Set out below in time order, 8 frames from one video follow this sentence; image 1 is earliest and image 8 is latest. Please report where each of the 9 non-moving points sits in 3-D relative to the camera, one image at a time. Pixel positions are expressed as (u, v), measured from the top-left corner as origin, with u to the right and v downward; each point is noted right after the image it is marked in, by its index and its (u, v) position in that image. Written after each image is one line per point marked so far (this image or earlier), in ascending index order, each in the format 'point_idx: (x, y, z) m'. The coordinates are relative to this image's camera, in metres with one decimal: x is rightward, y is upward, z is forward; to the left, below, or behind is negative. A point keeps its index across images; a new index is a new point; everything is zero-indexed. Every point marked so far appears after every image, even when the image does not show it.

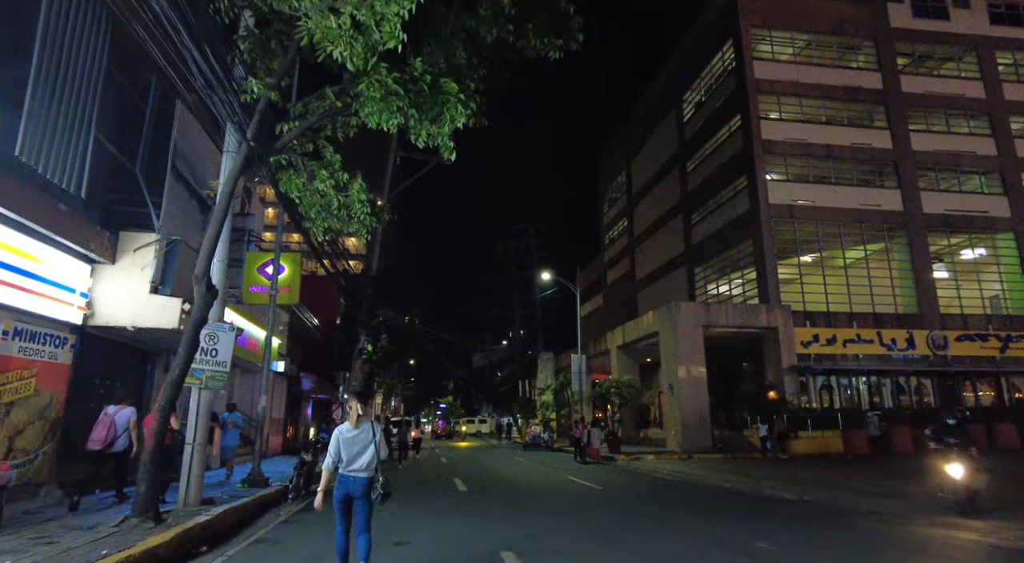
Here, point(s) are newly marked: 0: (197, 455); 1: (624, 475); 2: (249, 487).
0: (-4.5, -2.5, +8.7) m
1: (+3.7, -6.3, +19.8) m
2: (-5.2, -4.1, +11.9) m
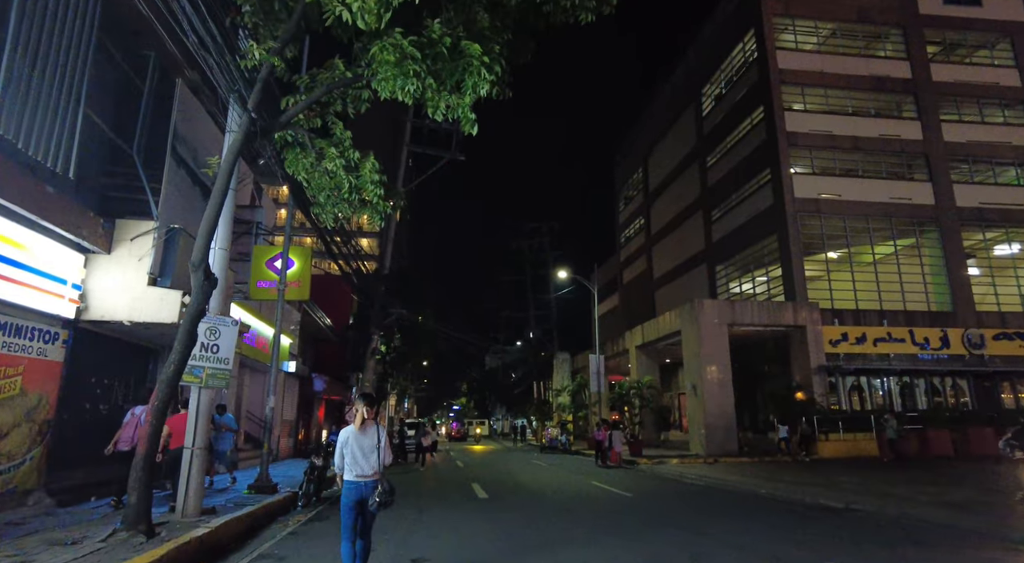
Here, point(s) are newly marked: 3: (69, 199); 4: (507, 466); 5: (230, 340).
0: (-4.1, -2.4, +8.0) m
1: (+4.3, -6.2, +18.9) m
2: (-4.7, -3.9, +11.2) m
3: (-6.0, +1.1, +8.3) m
4: (-0.1, -5.7, +18.8) m
5: (-3.9, -0.8, +8.4) m
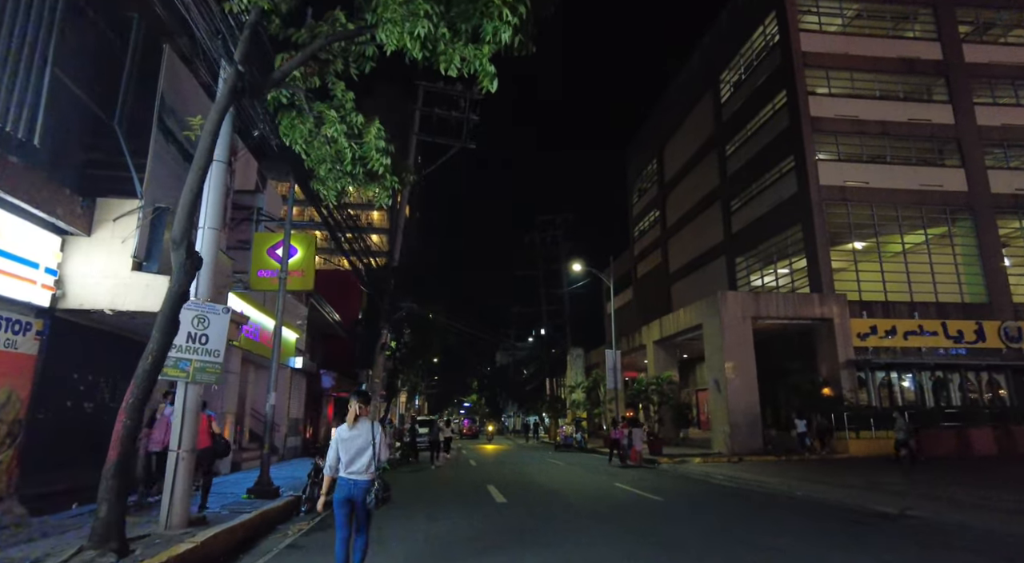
0: (-3.8, -2.2, +7.1) m
1: (+4.8, -5.9, +18.0) m
2: (-4.4, -3.7, +10.3) m
3: (-5.7, +1.3, +7.4) m
4: (+0.4, -5.5, +17.8) m
5: (-3.6, -0.6, +7.5) m
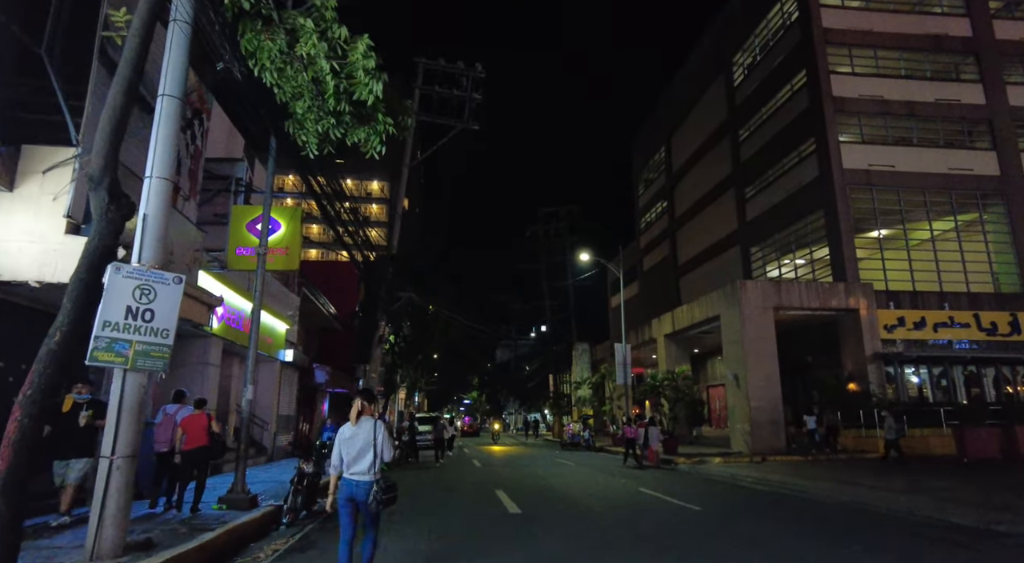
0: (-3.6, -1.8, +5.6) m
1: (+5.0, -5.5, +16.4) m
2: (-4.1, -3.3, +8.8) m
3: (-5.5, +1.7, +5.8) m
4: (+0.6, -5.0, +16.3) m
5: (-3.4, -0.2, +6.0) m
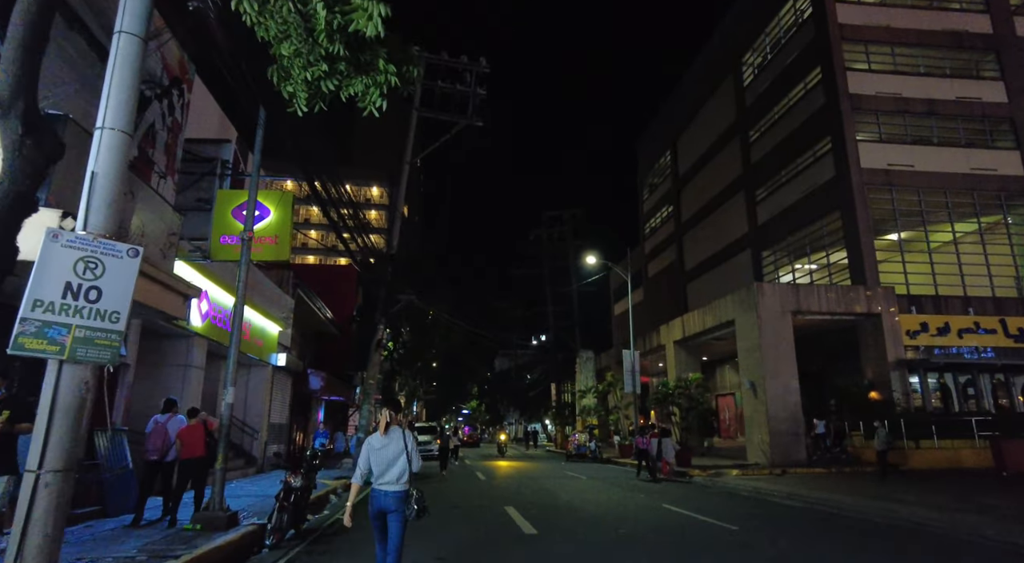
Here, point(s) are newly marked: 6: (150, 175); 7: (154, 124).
0: (-3.3, -1.6, +4.5) m
1: (+5.2, -5.4, +15.3) m
2: (-3.9, -3.1, +7.6) m
3: (-5.2, +1.9, +4.8) m
4: (+0.8, -5.0, +15.1) m
5: (-3.1, 0.0, +4.9) m
6: (-5.0, +1.4, +8.4) m
7: (-4.9, +2.1, +8.3) m
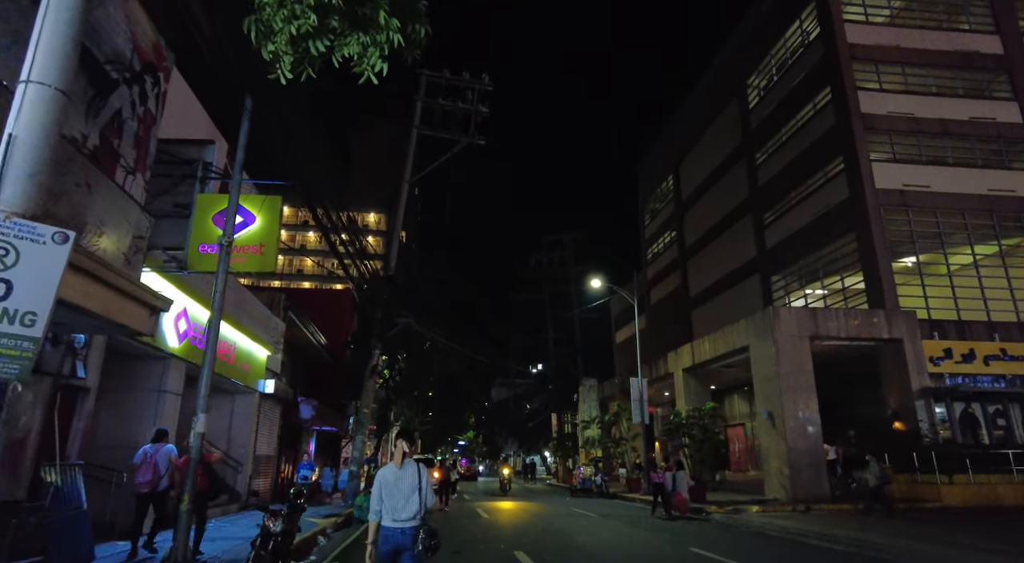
0: (-3.1, -1.5, +3.3) m
1: (+5.3, -5.9, +13.9) m
2: (-3.7, -3.2, +6.4) m
3: (-5.0, +2.0, +3.7) m
4: (+1.0, -5.4, +13.8) m
5: (-2.9, +0.1, +3.7) m
6: (-4.8, +1.3, +7.3) m
7: (-4.7, +2.0, +7.3) m
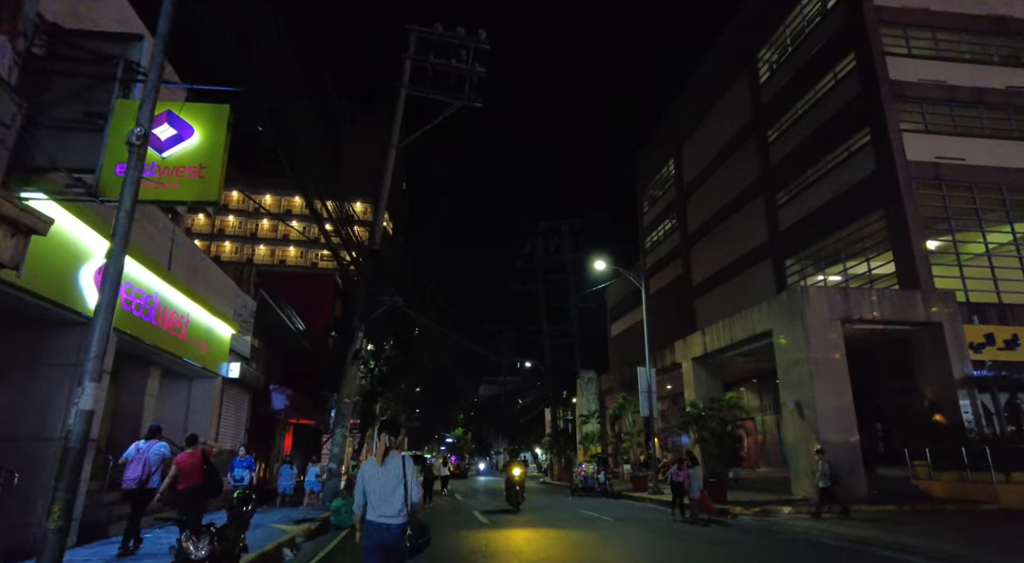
0: (-2.7, -0.7, +0.9) m
1: (+5.5, -5.2, +11.8) m
2: (-3.4, -2.5, +4.0) m
3: (-4.6, +2.7, +1.4) m
4: (+1.1, -4.7, +11.6) m
5: (-2.5, +0.8, +1.4) m
6: (-4.4, +2.1, +4.9) m
7: (-4.3, +2.8, +4.9) m
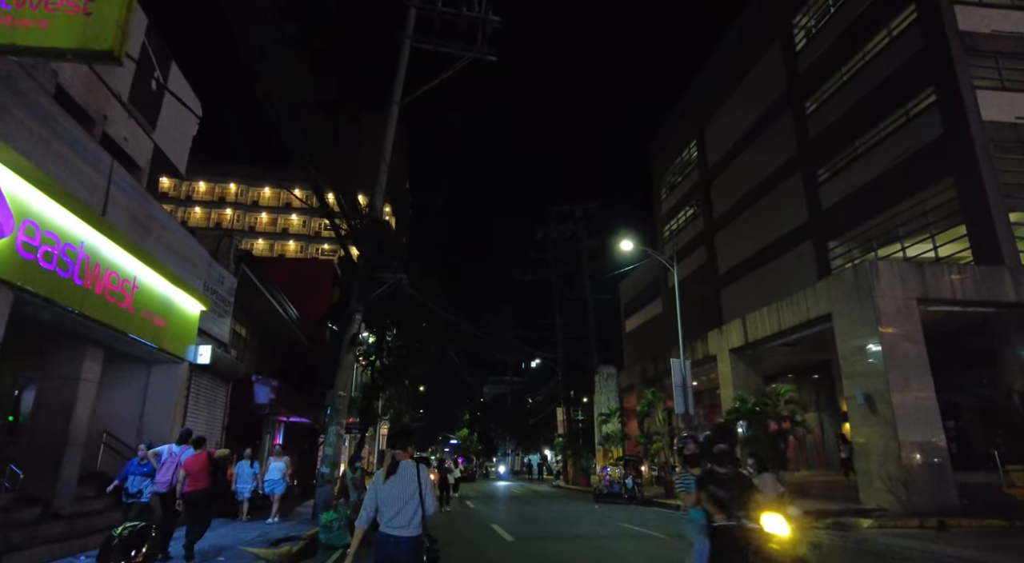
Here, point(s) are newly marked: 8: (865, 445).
0: (-2.2, 0.0, -1.7) m
1: (+6.0, -4.4, +9.1) m
2: (-2.9, -1.7, +1.4) m
3: (-4.1, +3.5, -1.3) m
4: (+1.7, -4.0, +8.9) m
5: (-2.0, +1.5, -1.2) m
6: (-3.9, +2.8, +2.3) m
7: (-3.8, +3.5, +2.3) m
8: (+9.6, -4.5, +16.6) m
